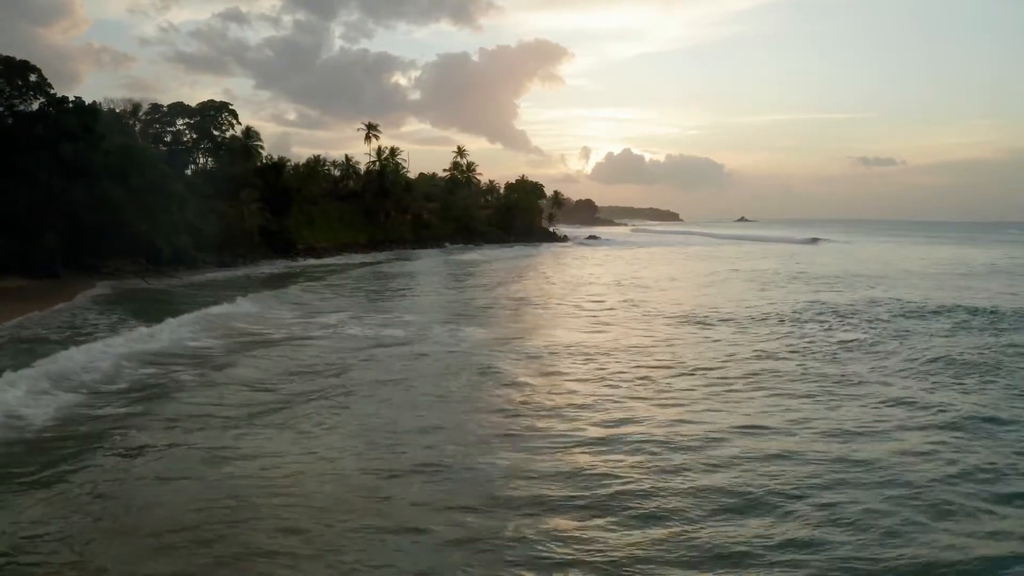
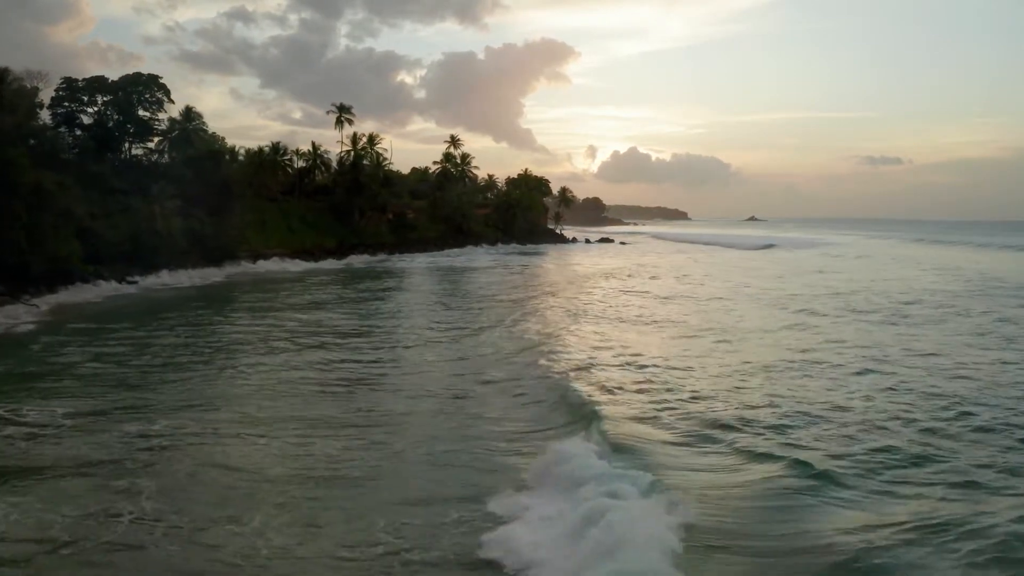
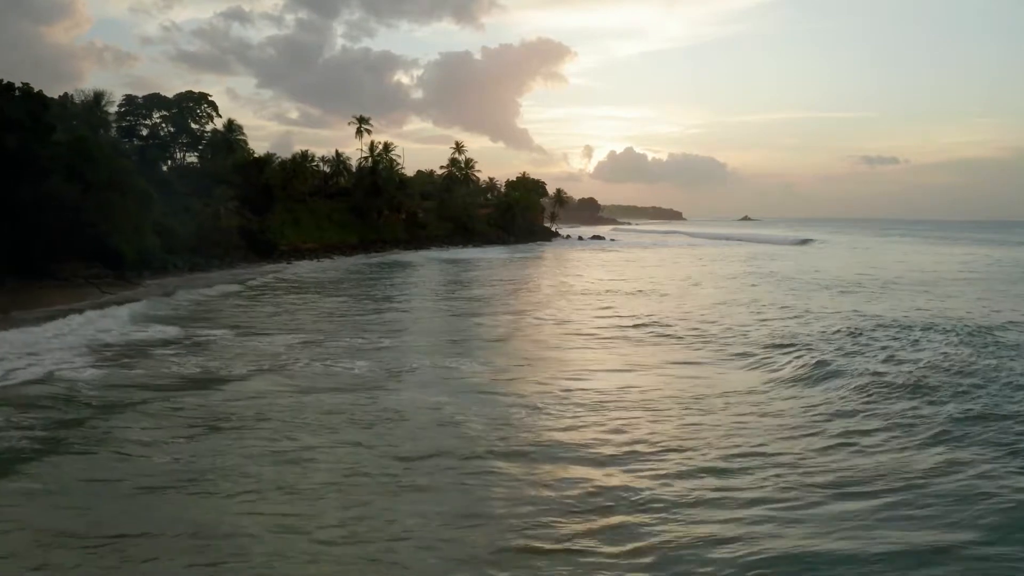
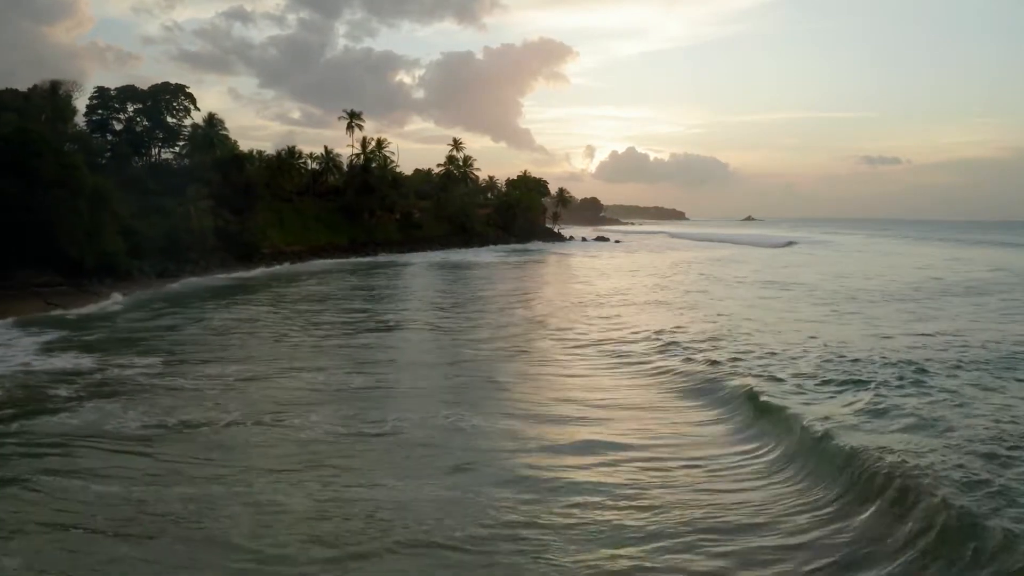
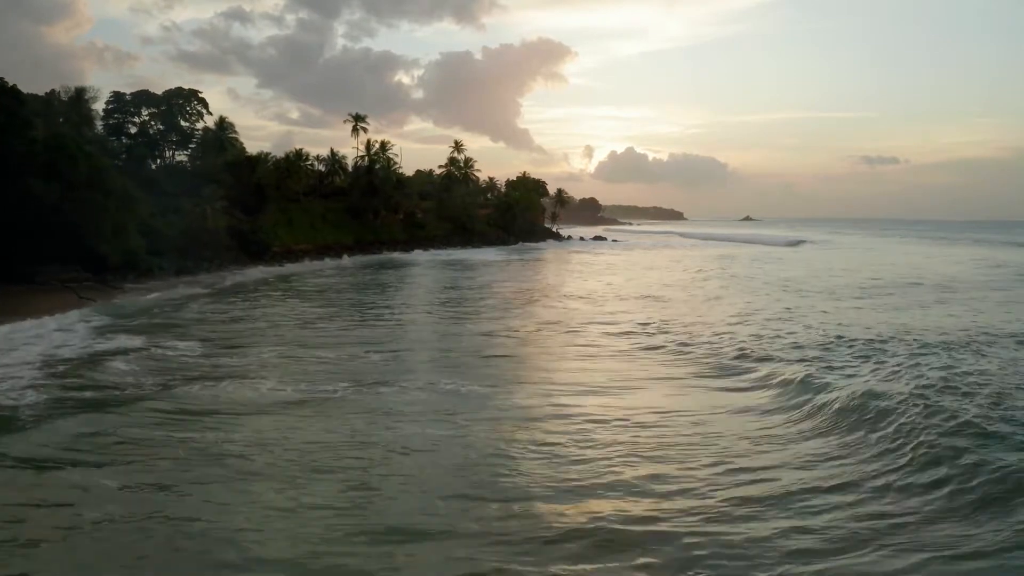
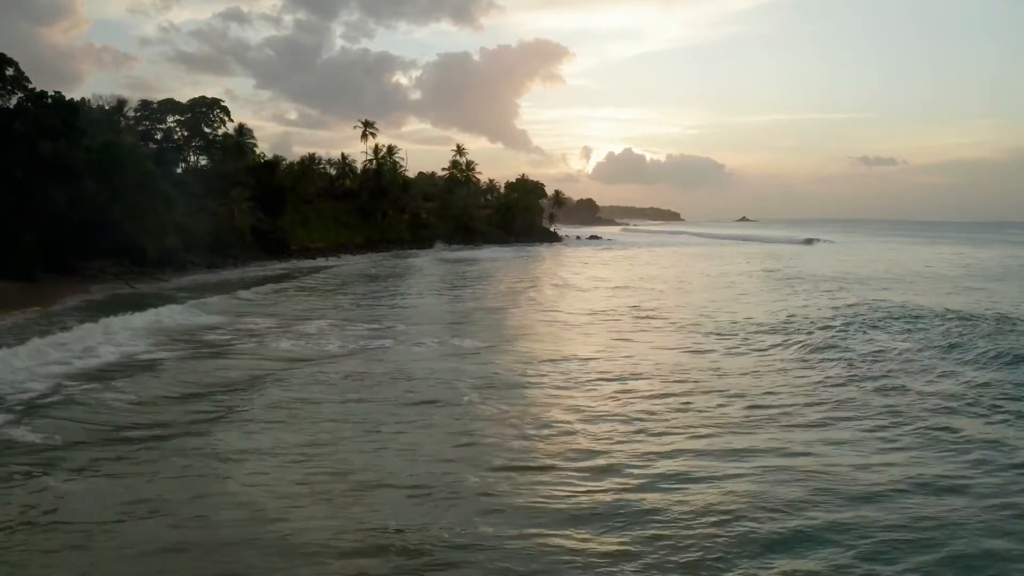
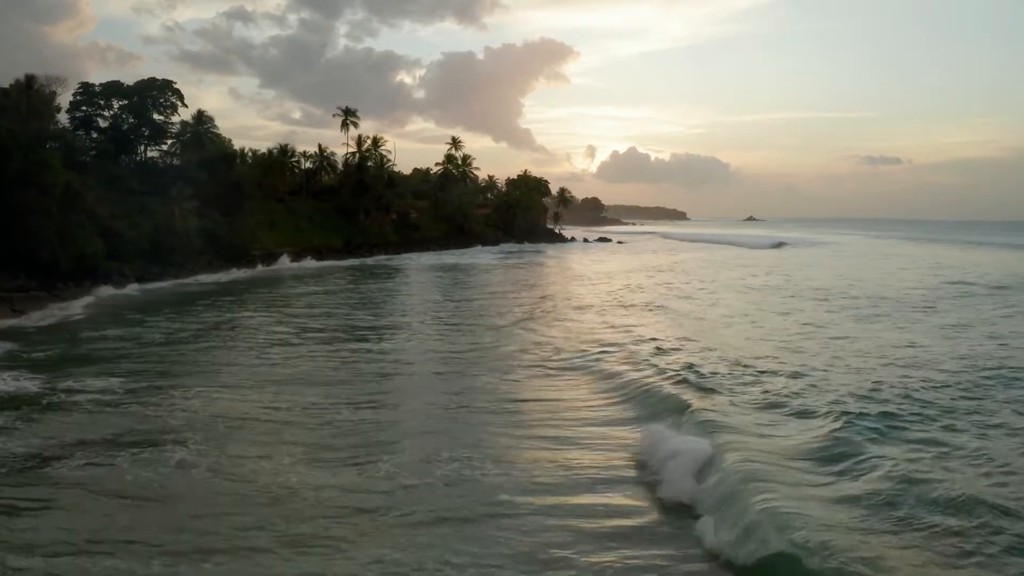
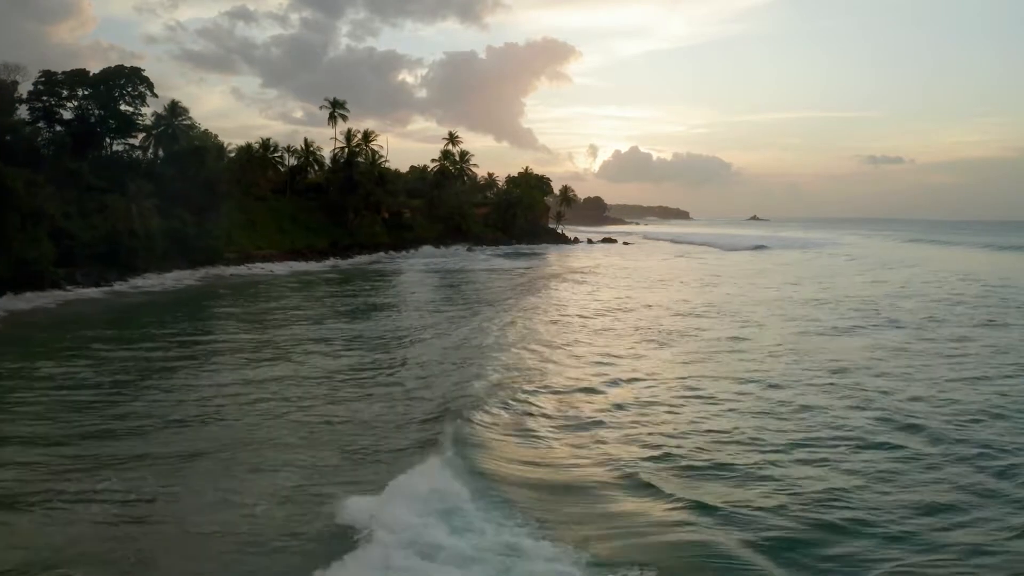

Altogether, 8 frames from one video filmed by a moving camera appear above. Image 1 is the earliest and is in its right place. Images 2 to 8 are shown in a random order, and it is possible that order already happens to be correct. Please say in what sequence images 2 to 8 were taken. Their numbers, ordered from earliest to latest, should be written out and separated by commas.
6, 3, 5, 4, 7, 2, 8
